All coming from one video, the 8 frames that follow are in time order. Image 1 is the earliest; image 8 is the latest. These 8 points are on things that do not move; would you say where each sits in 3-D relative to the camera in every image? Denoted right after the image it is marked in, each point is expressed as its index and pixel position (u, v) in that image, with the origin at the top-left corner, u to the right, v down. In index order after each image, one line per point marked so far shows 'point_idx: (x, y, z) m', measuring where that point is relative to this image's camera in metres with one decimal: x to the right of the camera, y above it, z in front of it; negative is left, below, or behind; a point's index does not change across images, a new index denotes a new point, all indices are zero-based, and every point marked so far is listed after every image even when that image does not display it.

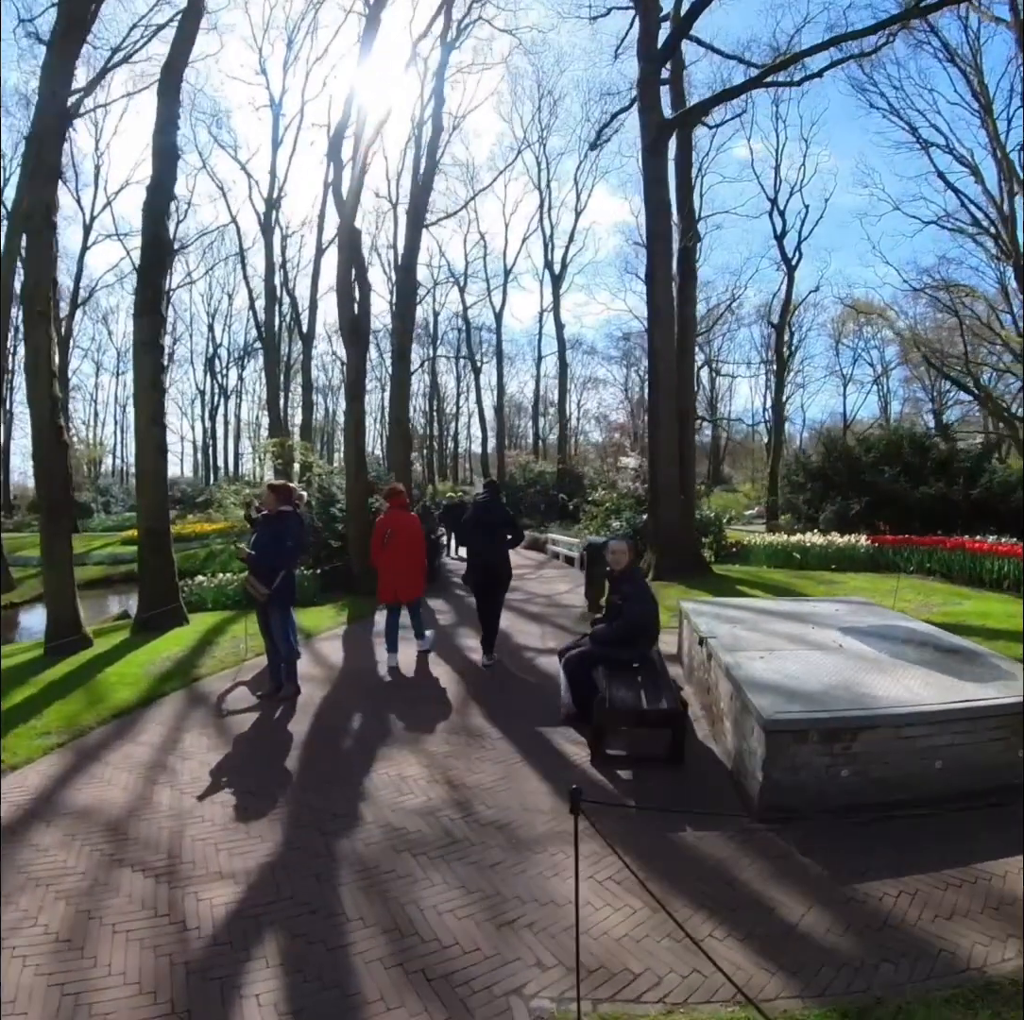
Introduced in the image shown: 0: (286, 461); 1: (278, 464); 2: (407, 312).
0: (-3.6, +0.8, +13.3) m
1: (-3.7, +0.7, +13.3) m
2: (-1.6, +3.0, +13.2) m
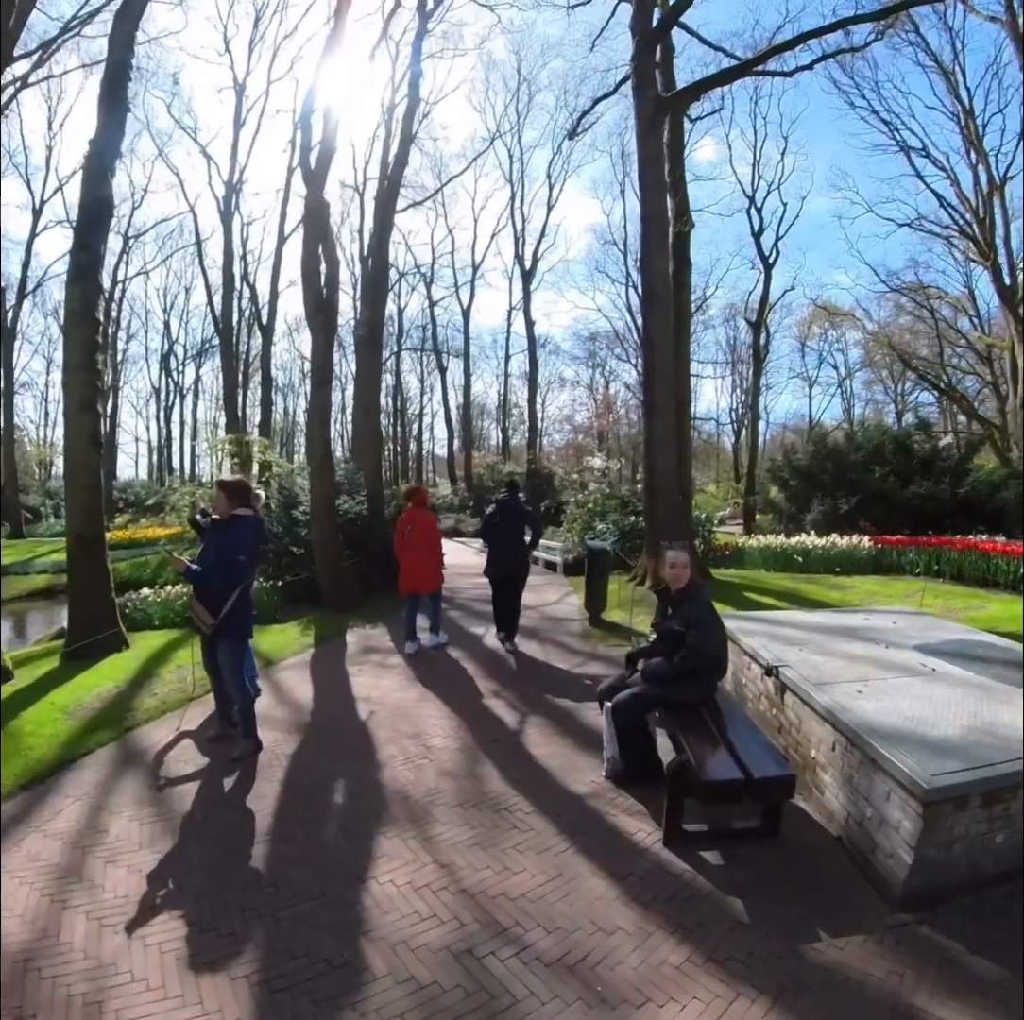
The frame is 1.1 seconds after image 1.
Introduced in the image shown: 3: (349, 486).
0: (-4.0, +0.8, +12.7) m
1: (-4.1, +0.7, +12.7) m
2: (-2.1, +3.0, +12.6) m
3: (-2.1, +0.3, +10.6) m
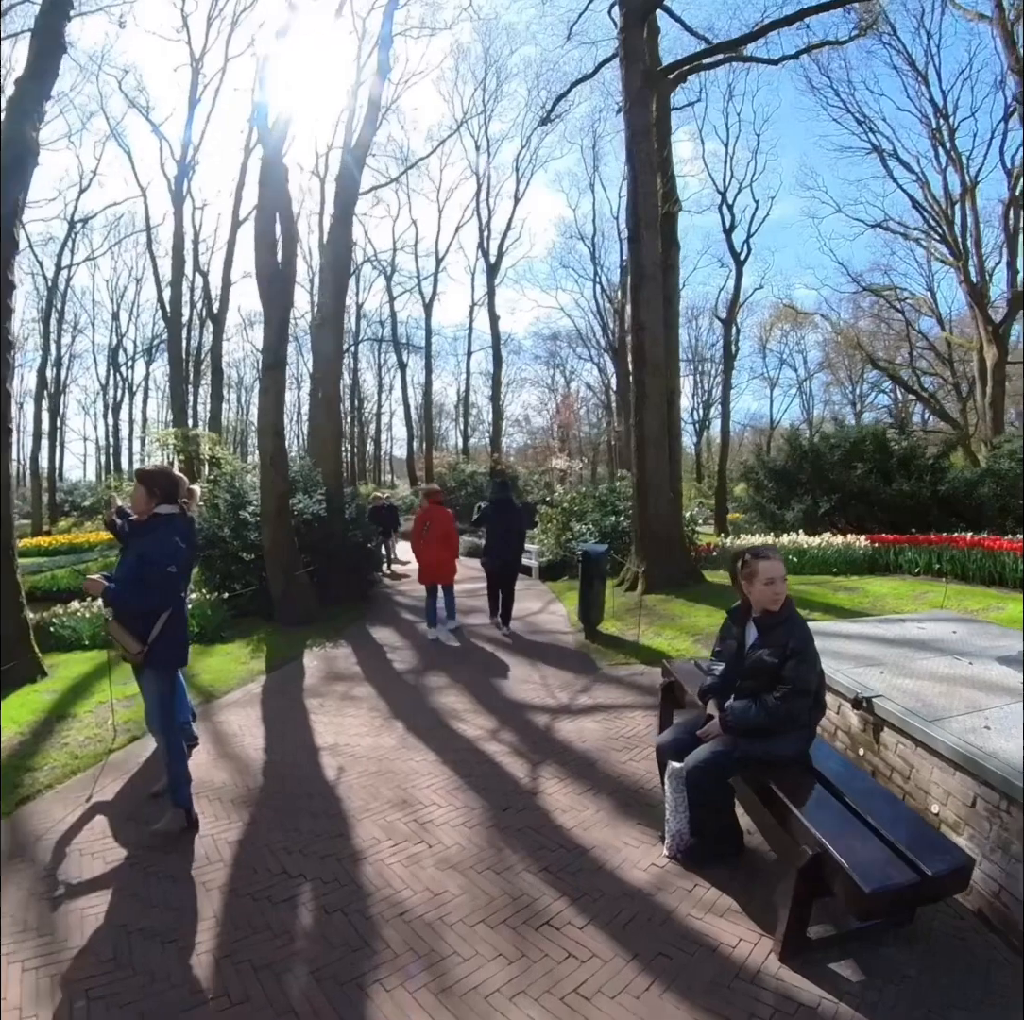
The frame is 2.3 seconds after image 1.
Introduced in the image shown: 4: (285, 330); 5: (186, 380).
0: (-4.5, +0.7, +12.0) m
1: (-4.6, +0.7, +12.0) m
2: (-2.6, +3.0, +12.1) m
3: (-2.4, +0.3, +10.0) m
4: (-2.4, +1.9, +8.9) m
5: (-7.3, +2.9, +18.9) m
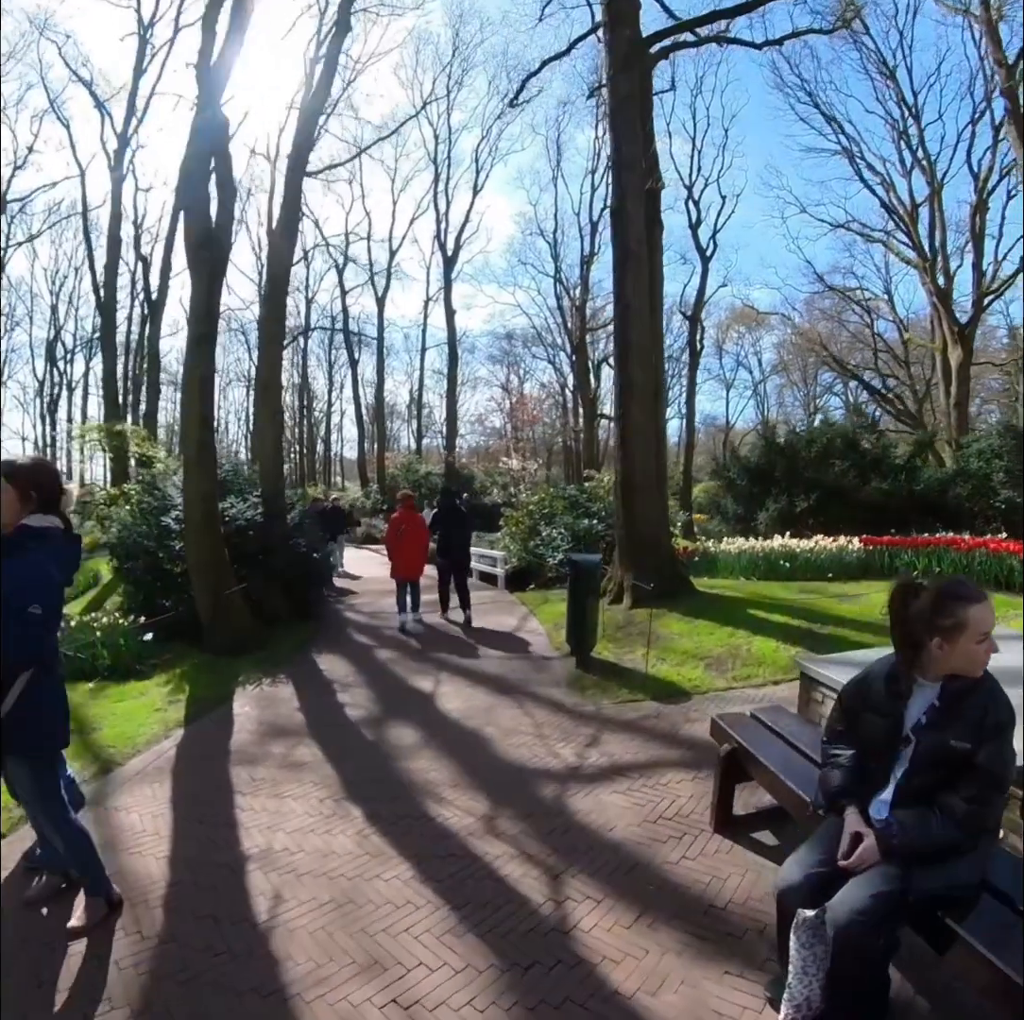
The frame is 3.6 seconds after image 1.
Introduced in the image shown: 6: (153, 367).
0: (-5.1, +0.7, +11.2) m
1: (-5.2, +0.6, +11.2) m
2: (-3.1, +2.9, +11.4) m
3: (-2.9, +0.2, +9.3) m
4: (-2.8, +1.9, +8.2) m
5: (-8.2, +2.8, +17.9) m
6: (-8.3, +3.2, +19.5) m
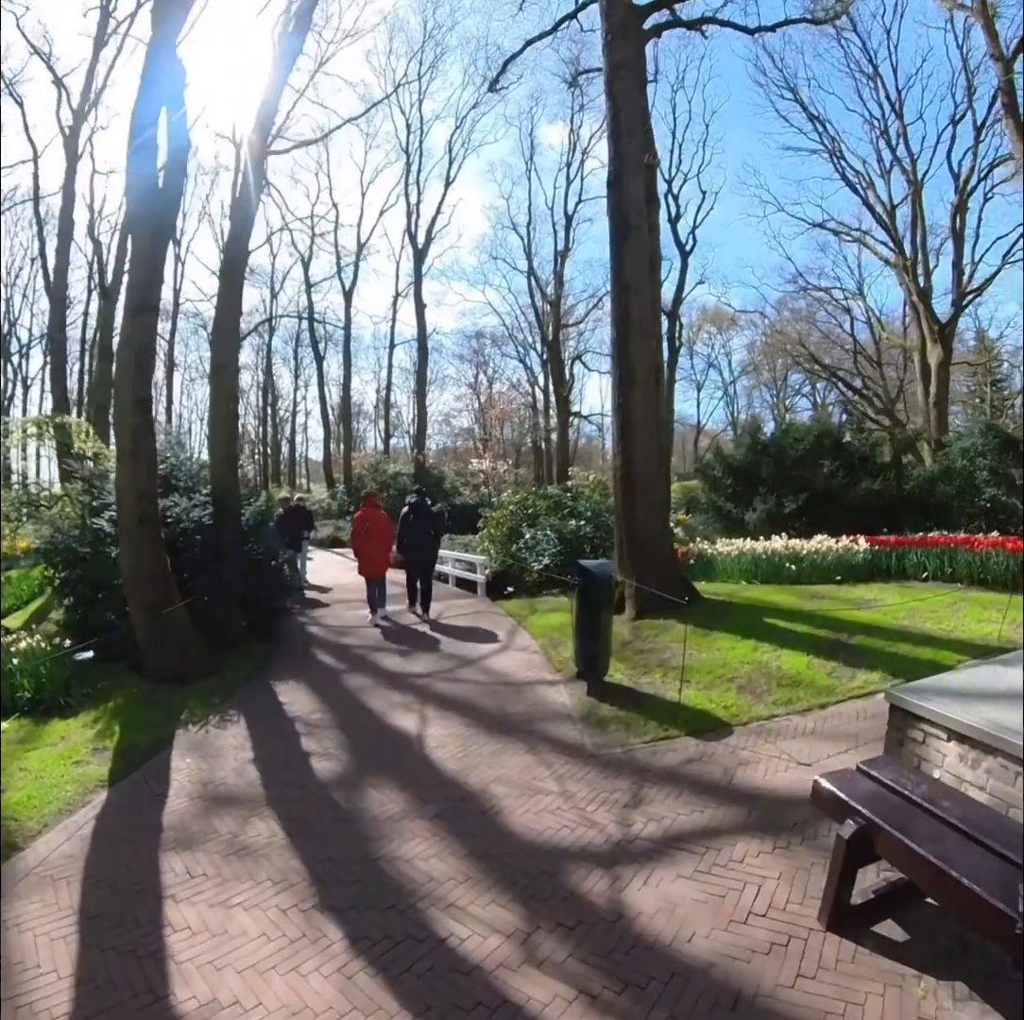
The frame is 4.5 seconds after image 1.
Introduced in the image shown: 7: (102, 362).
0: (-5.4, +0.6, +10.6) m
1: (-5.5, +0.6, +10.6) m
2: (-3.5, +2.9, +10.8) m
3: (-3.1, +0.2, +8.8) m
4: (-3.0, +1.9, +7.7) m
5: (-8.8, +2.7, +17.1) m
6: (-8.9, +3.2, +18.7) m
7: (-9.0, +3.1, +18.7) m
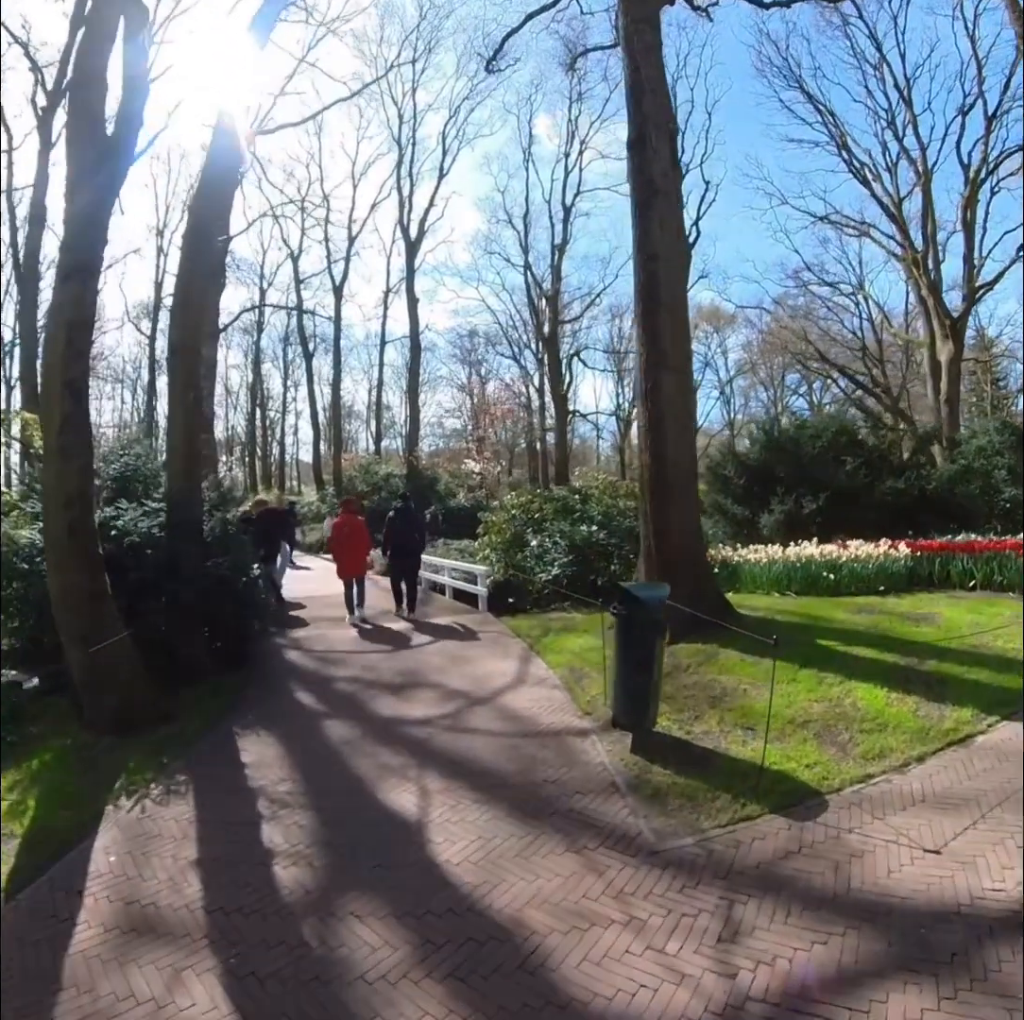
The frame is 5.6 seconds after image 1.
0: (-5.4, +0.6, +10.0) m
1: (-5.5, +0.5, +10.0) m
2: (-3.5, +2.9, +10.3) m
3: (-3.1, +0.2, +8.2) m
4: (-3.0, +1.8, +7.1) m
5: (-8.9, +2.7, +16.5) m
6: (-9.0, +3.1, +18.2) m
7: (-9.1, +3.0, +18.1) m
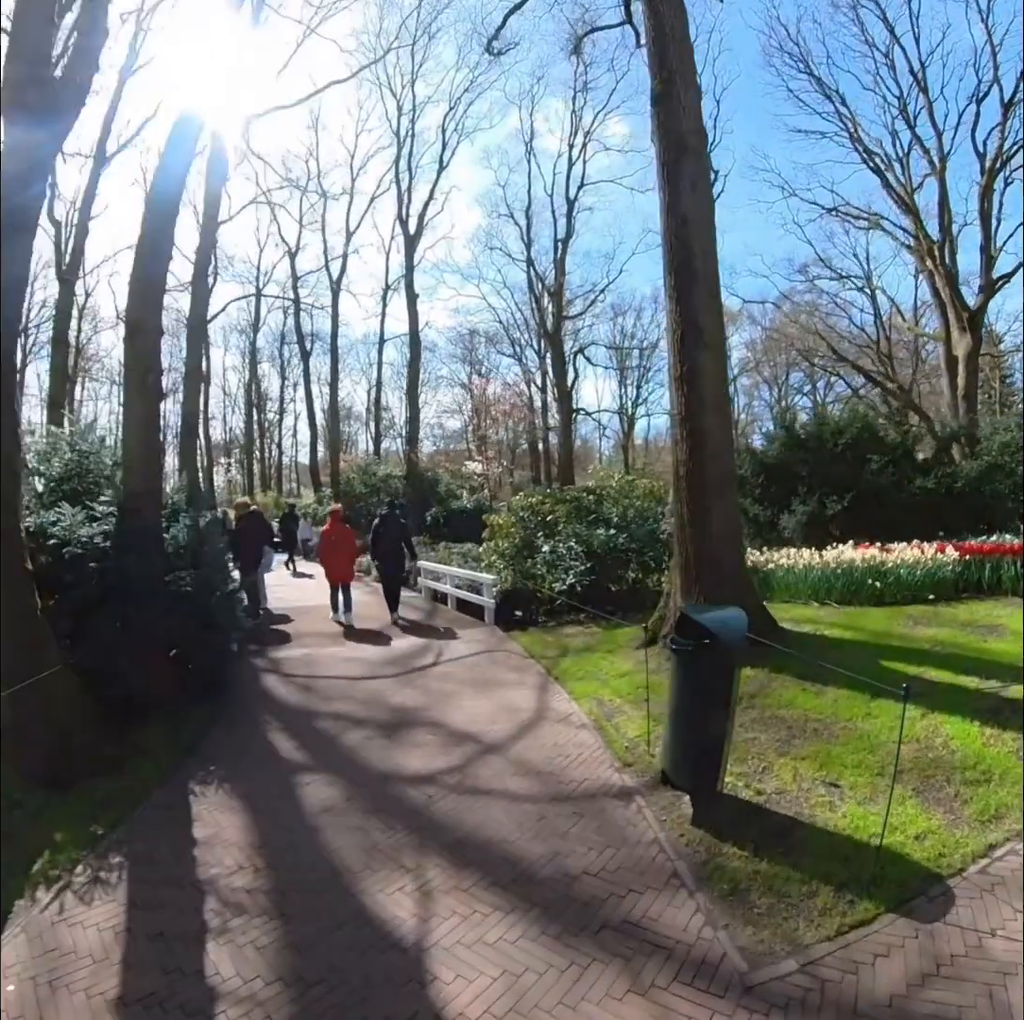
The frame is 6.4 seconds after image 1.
0: (-5.3, +0.5, +9.6) m
1: (-5.5, +0.5, +9.6) m
2: (-3.5, +2.8, +9.8) m
3: (-3.1, +0.1, +7.8) m
4: (-2.9, +1.8, +6.7) m
5: (-8.8, +2.6, +16.1) m
6: (-9.0, +3.0, +17.7) m
7: (-9.0, +2.9, +17.7) m
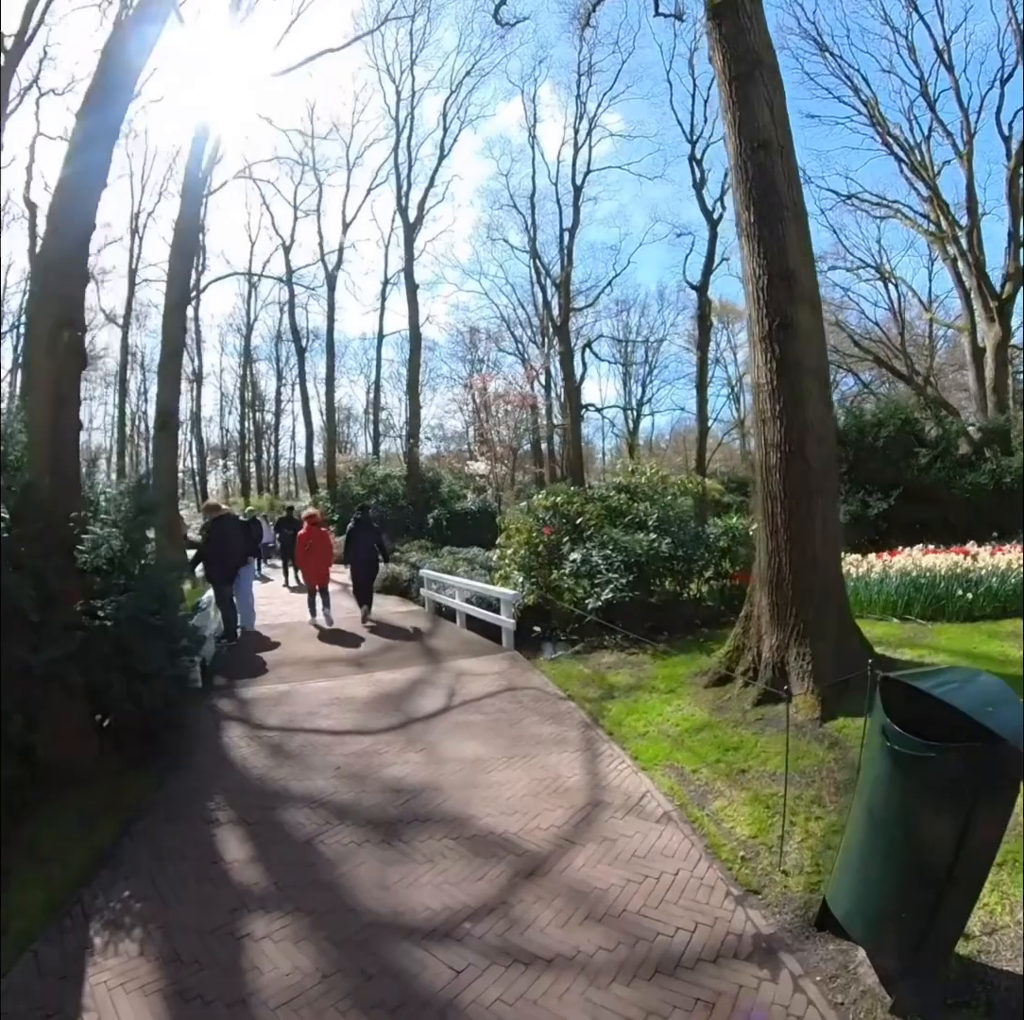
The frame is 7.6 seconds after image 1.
0: (-5.3, +0.5, +9.0) m
1: (-5.4, +0.4, +9.0) m
2: (-3.4, +2.8, +9.2) m
3: (-3.0, +0.1, +7.2) m
4: (-2.9, +1.8, +6.1) m
5: (-8.8, +2.5, +15.5) m
6: (-8.9, +2.9, +17.1) m
7: (-9.0, +2.8, +17.1) m
